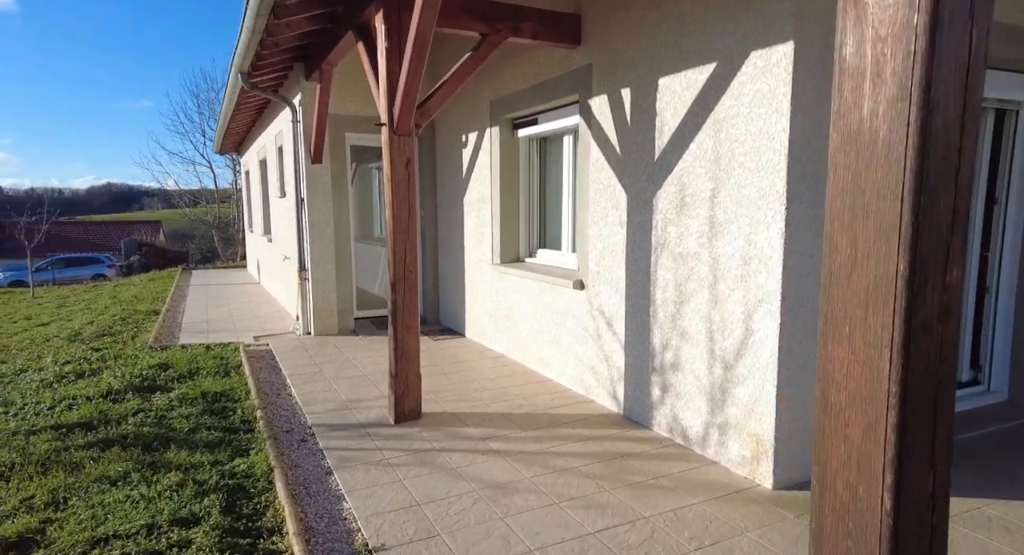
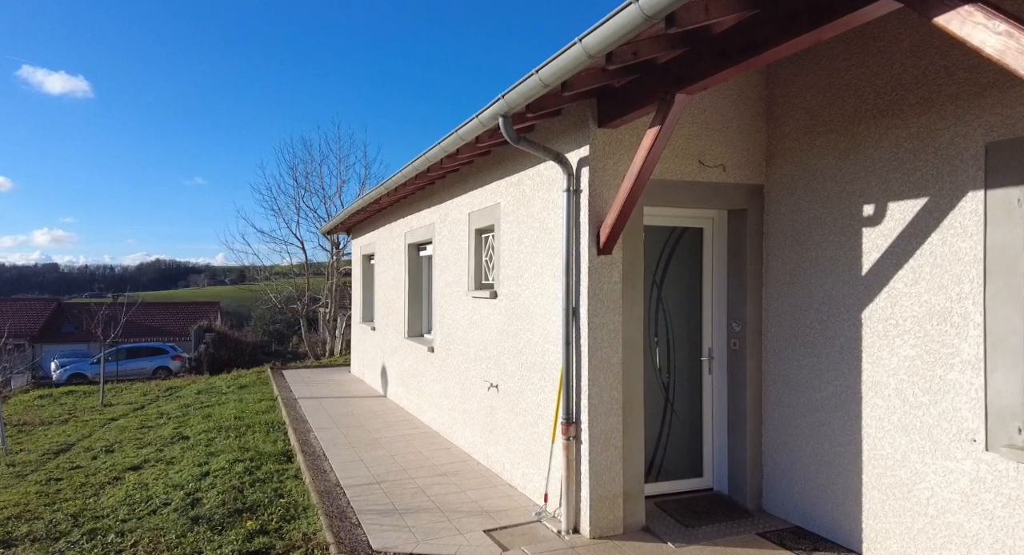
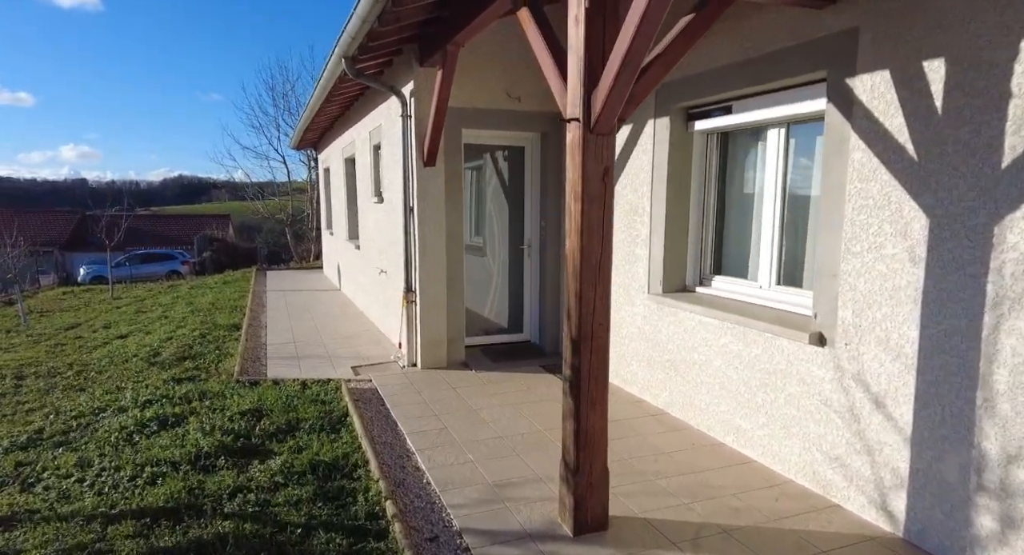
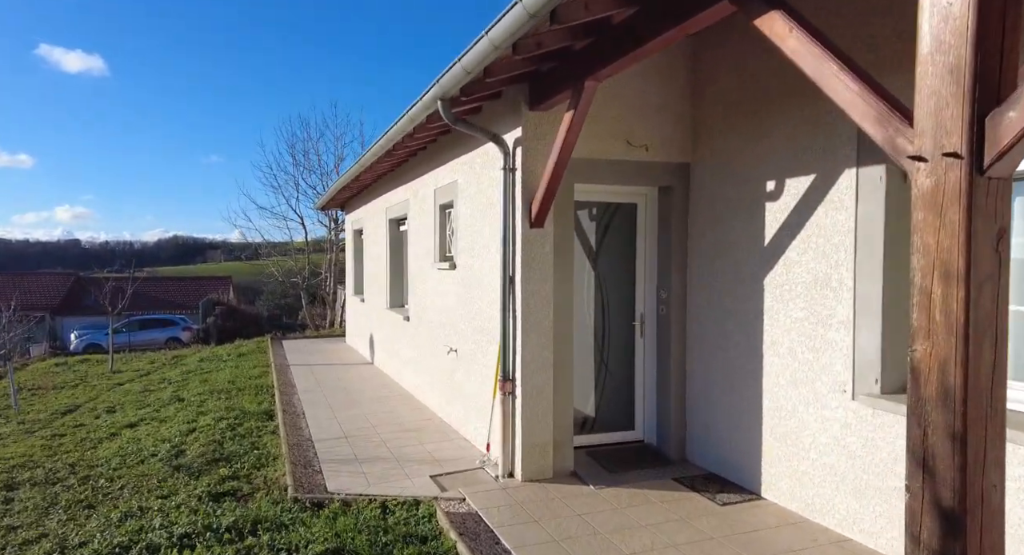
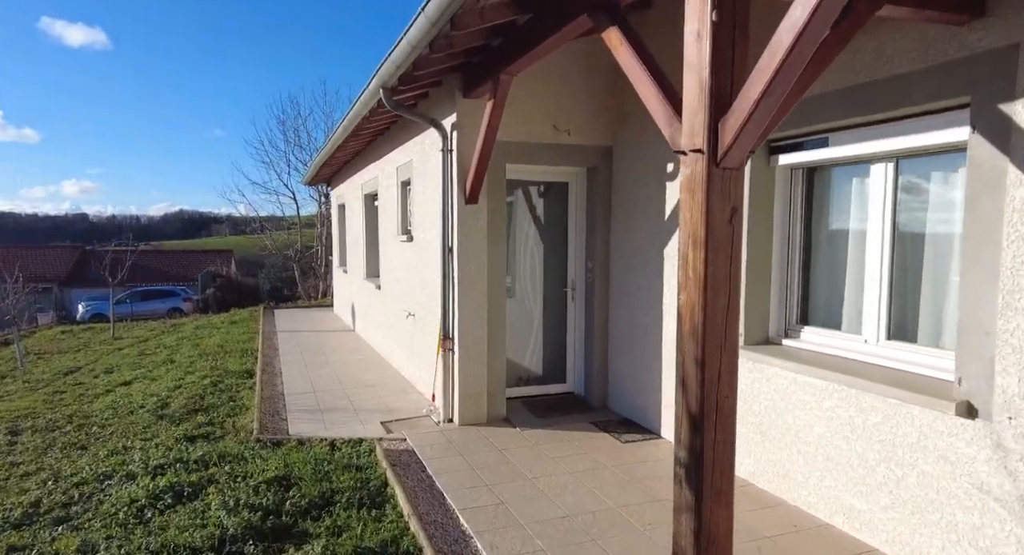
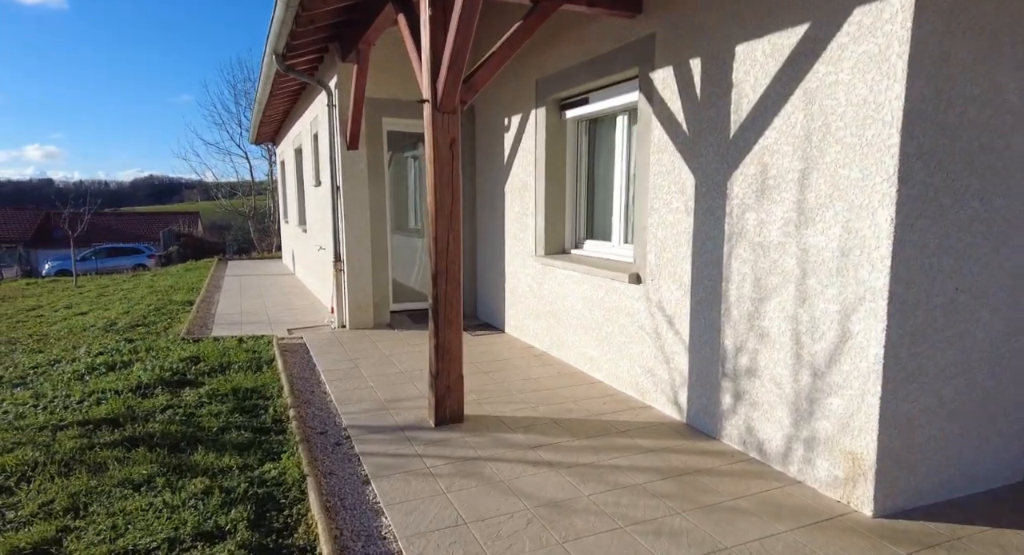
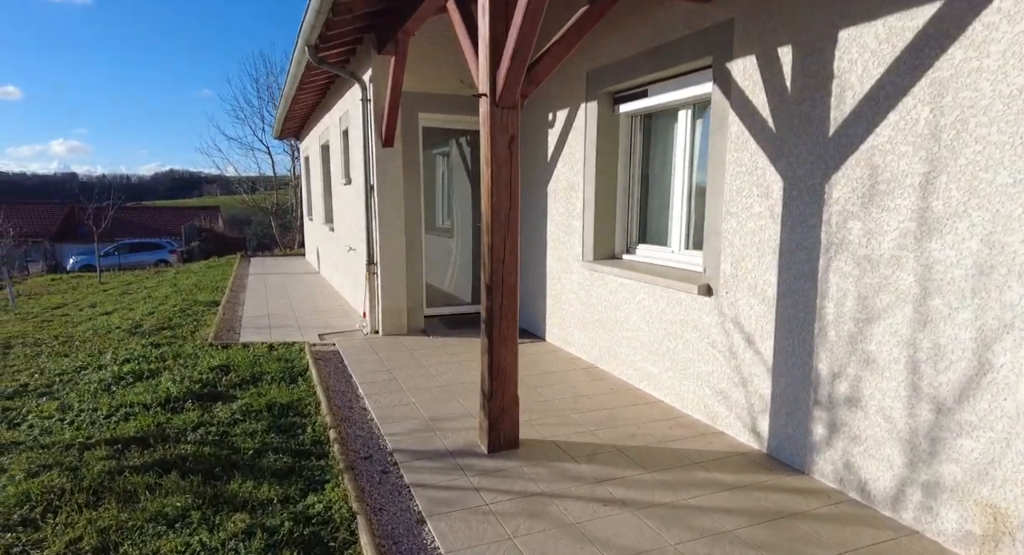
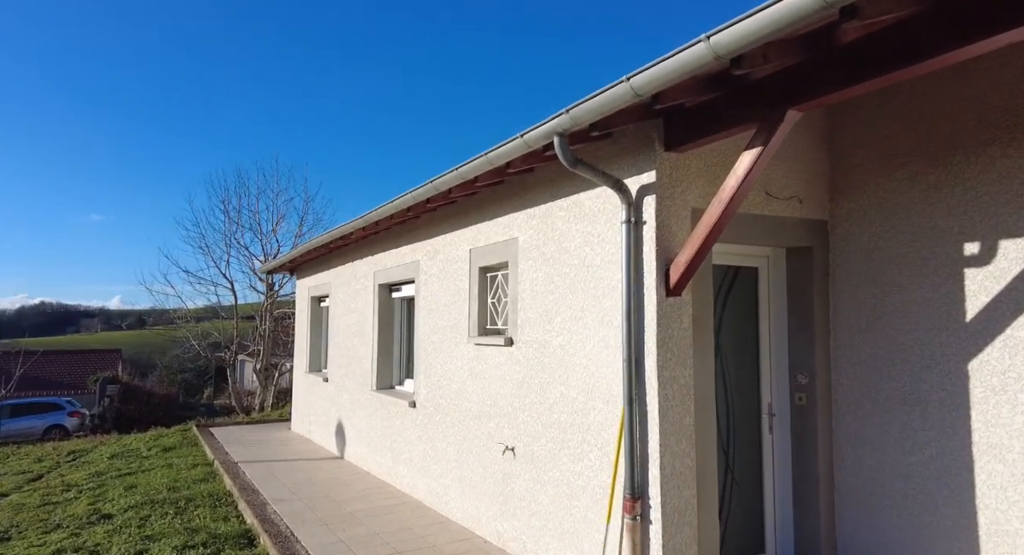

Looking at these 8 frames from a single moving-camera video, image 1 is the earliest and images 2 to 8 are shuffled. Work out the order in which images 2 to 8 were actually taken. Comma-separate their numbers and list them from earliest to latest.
6, 7, 3, 5, 4, 2, 8
